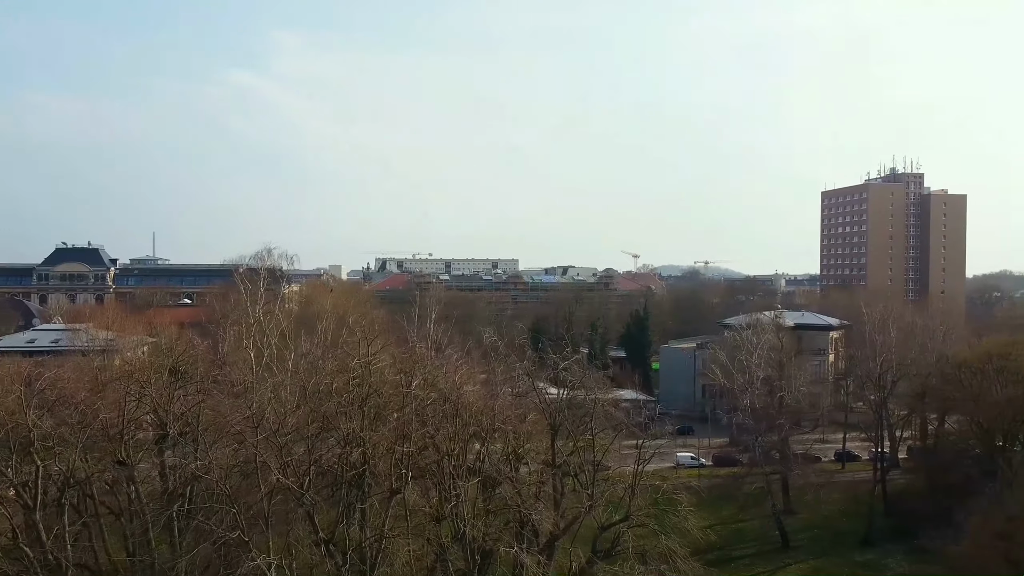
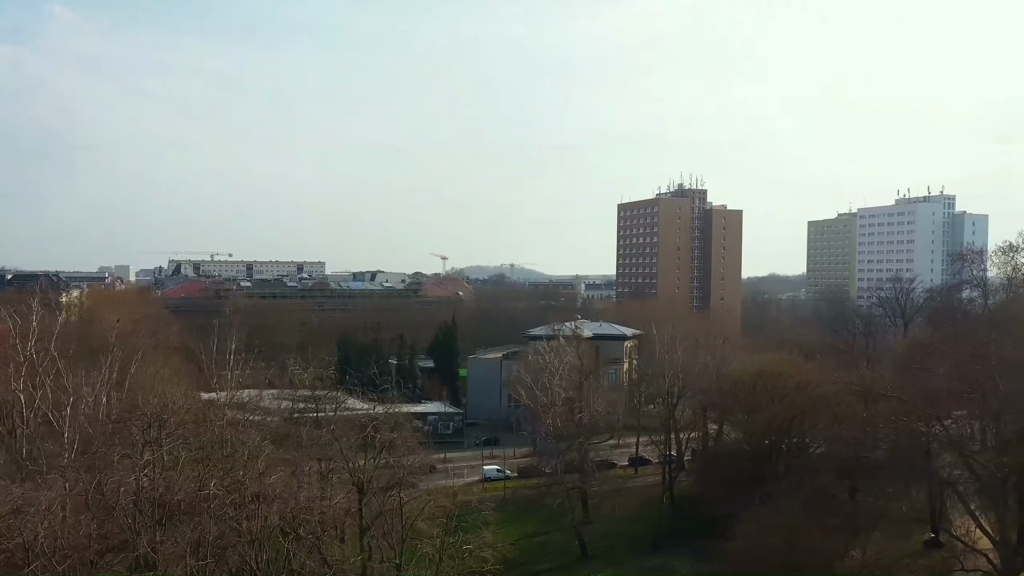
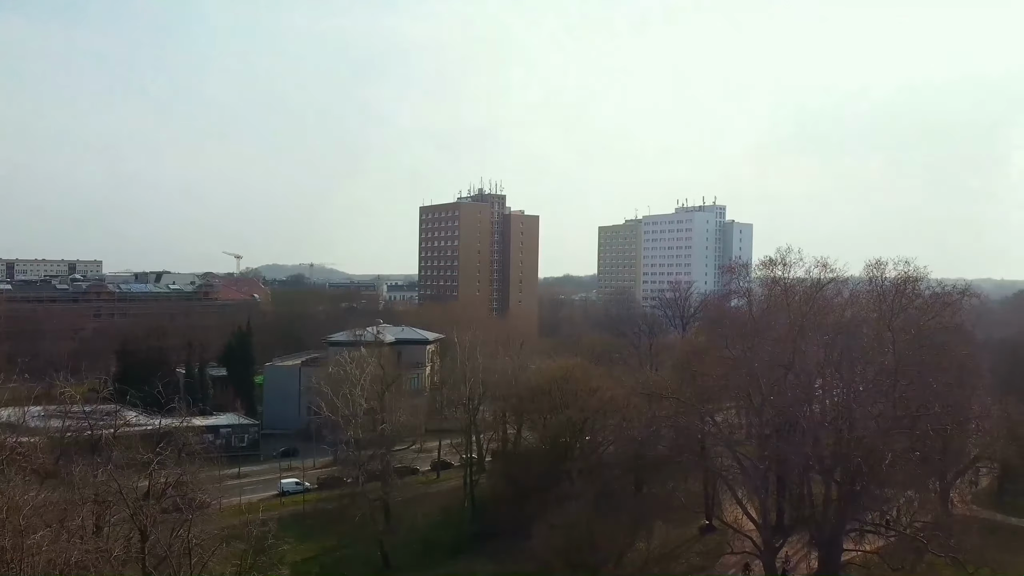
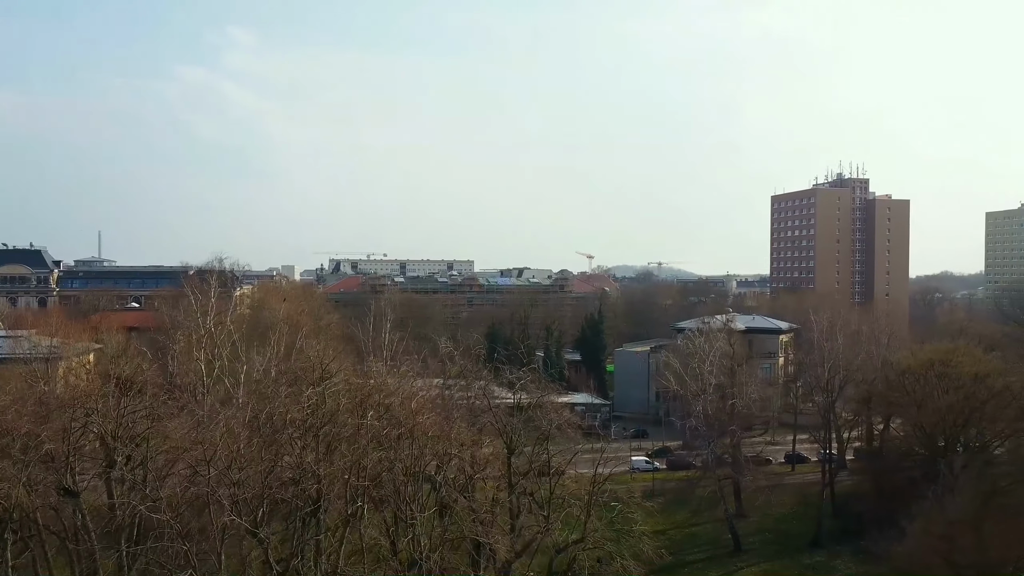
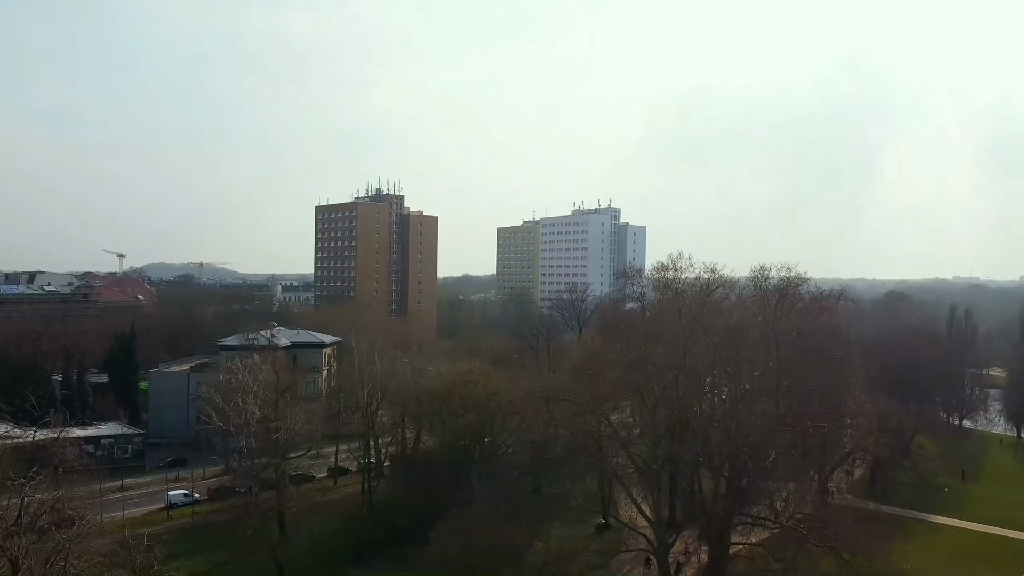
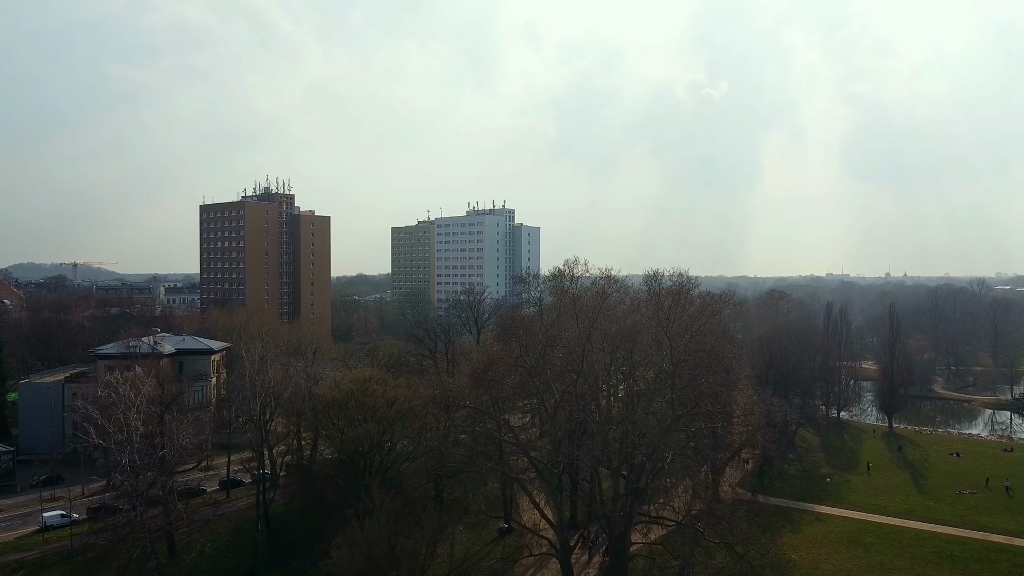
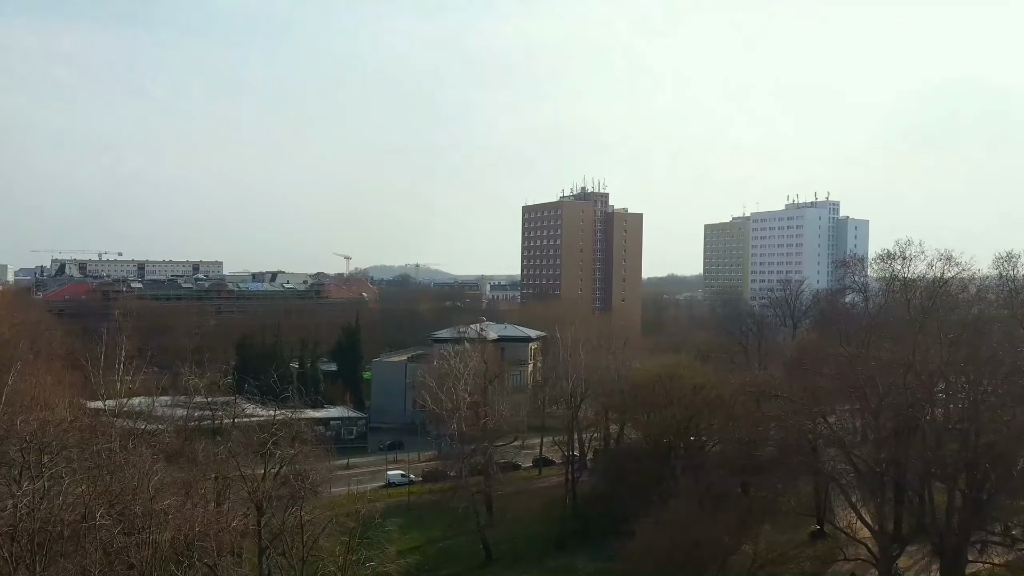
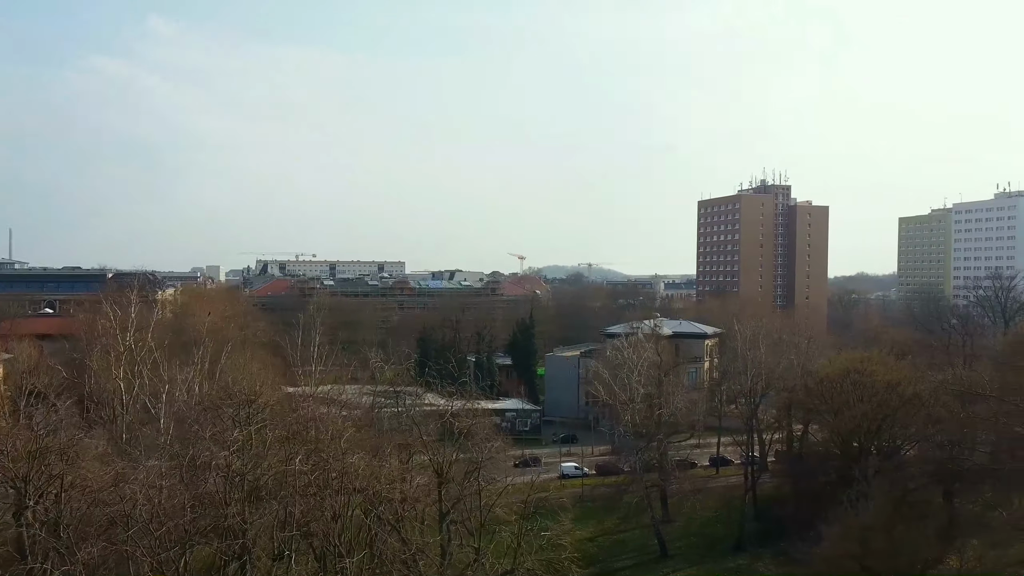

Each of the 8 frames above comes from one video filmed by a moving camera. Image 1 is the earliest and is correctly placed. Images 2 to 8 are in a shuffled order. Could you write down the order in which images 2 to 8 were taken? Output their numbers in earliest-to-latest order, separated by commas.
4, 8, 2, 7, 3, 5, 6
